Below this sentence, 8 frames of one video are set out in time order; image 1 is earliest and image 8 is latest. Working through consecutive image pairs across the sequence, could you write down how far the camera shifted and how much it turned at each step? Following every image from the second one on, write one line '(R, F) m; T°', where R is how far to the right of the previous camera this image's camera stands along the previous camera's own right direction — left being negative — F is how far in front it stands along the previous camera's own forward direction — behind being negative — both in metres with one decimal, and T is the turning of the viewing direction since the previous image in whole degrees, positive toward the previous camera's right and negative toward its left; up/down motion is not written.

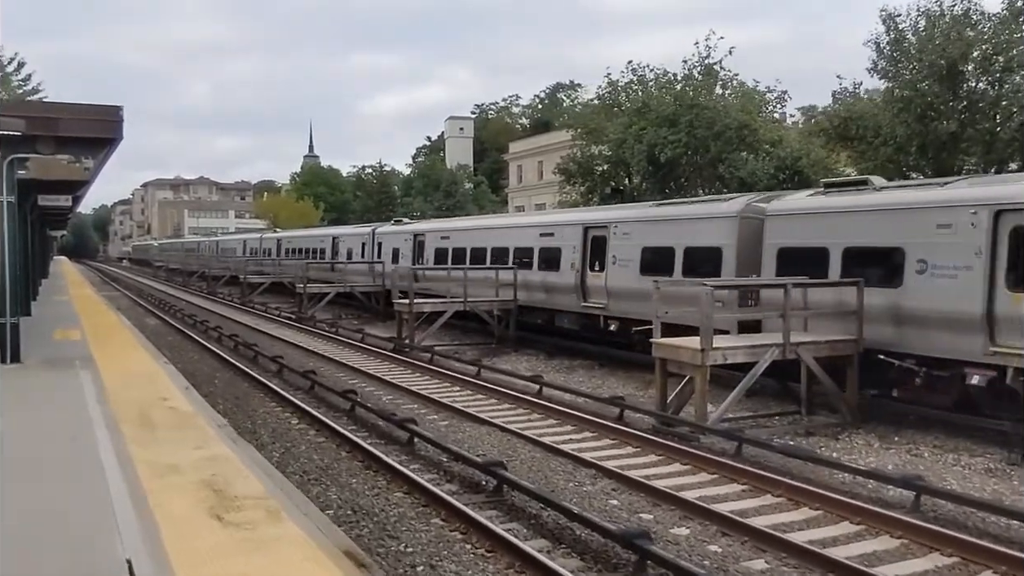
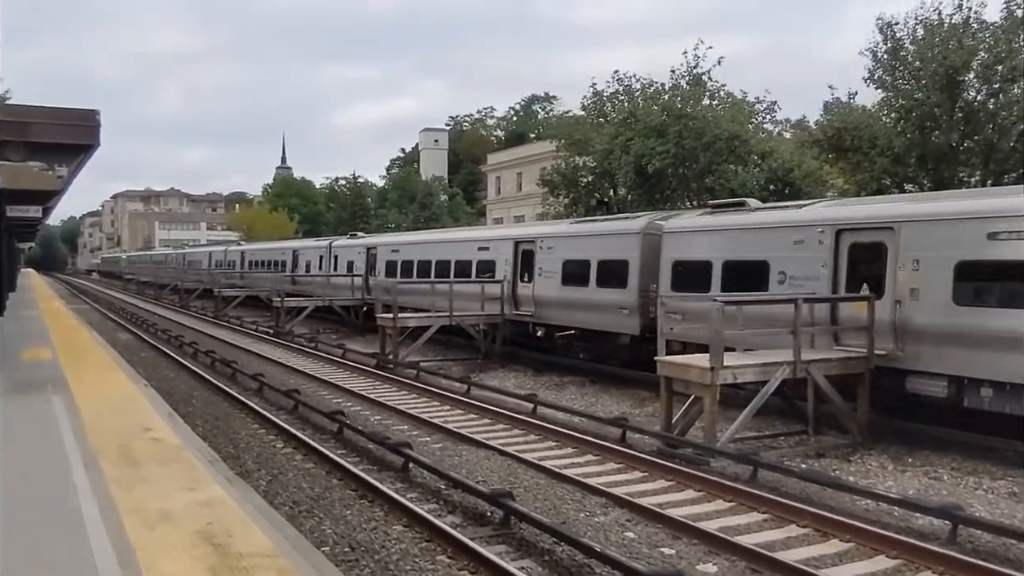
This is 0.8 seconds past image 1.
(-0.3, +0.5) m; +2°
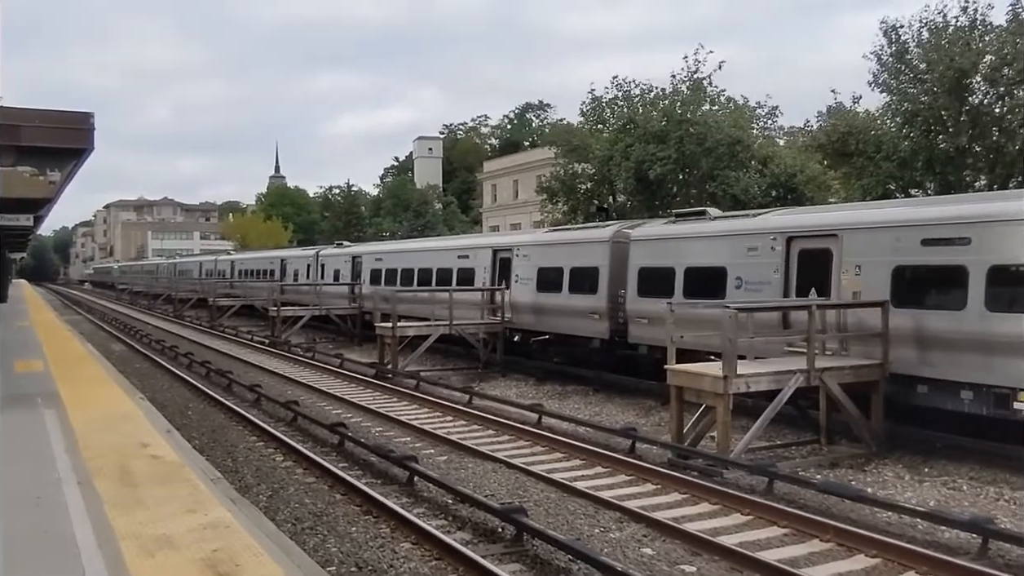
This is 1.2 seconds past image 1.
(-0.1, +0.3) m; 0°
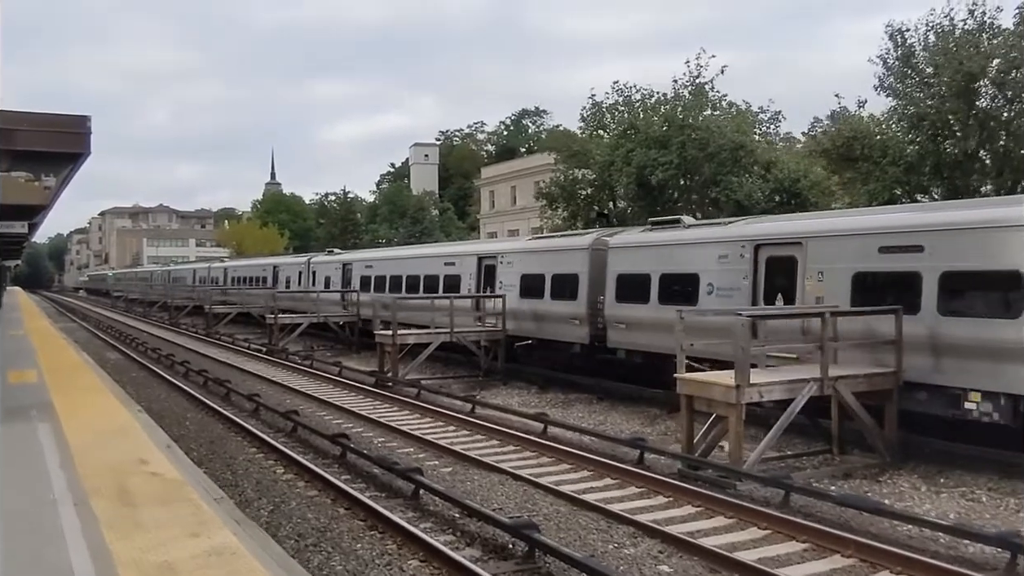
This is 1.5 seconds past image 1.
(-0.1, +0.2) m; 0°
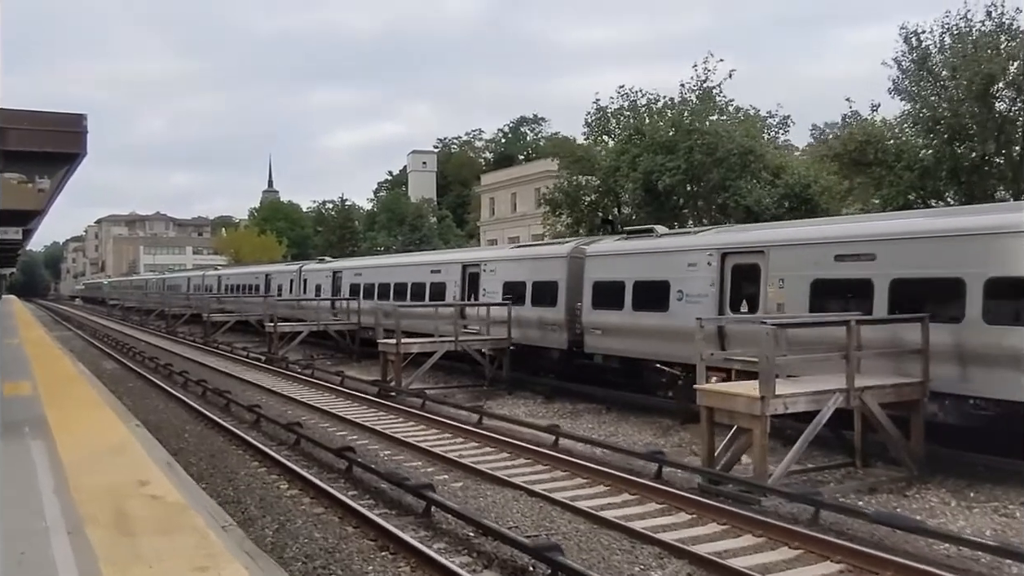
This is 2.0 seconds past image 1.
(-0.2, +0.4) m; 0°
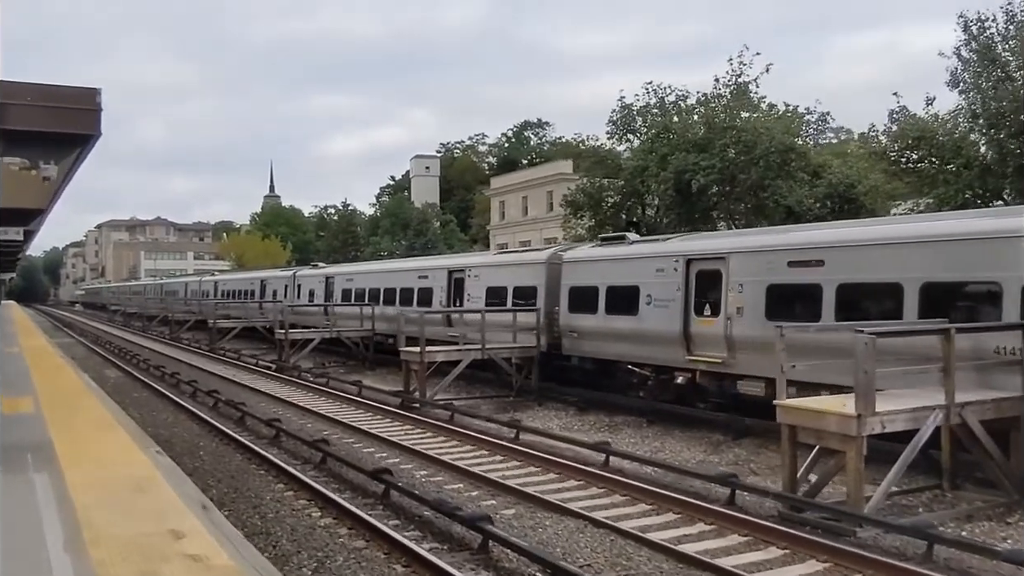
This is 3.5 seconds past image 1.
(-0.5, +0.9) m; 0°
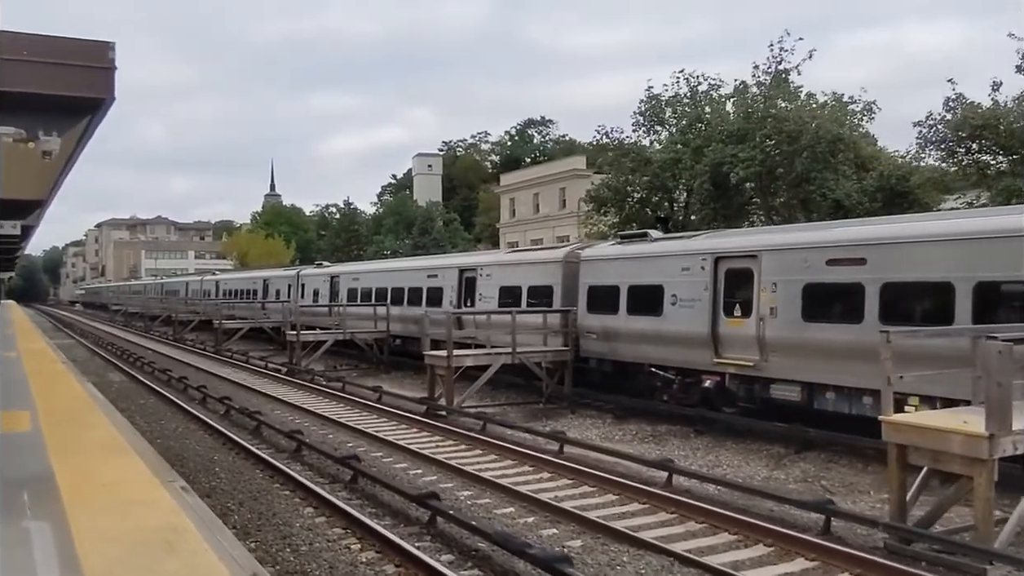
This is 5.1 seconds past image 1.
(-0.5, +1.0) m; 0°
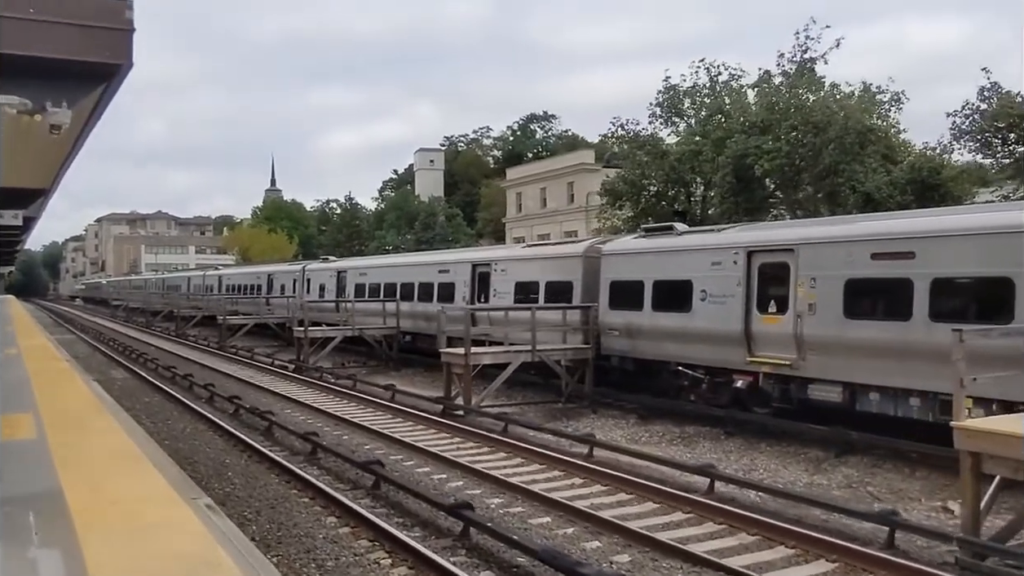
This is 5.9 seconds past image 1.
(-0.3, +0.5) m; 0°
